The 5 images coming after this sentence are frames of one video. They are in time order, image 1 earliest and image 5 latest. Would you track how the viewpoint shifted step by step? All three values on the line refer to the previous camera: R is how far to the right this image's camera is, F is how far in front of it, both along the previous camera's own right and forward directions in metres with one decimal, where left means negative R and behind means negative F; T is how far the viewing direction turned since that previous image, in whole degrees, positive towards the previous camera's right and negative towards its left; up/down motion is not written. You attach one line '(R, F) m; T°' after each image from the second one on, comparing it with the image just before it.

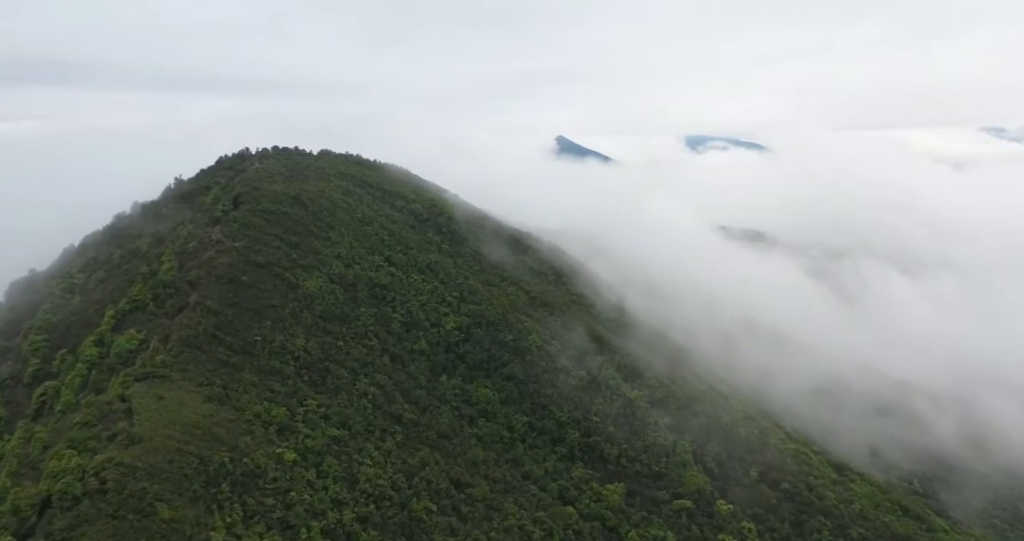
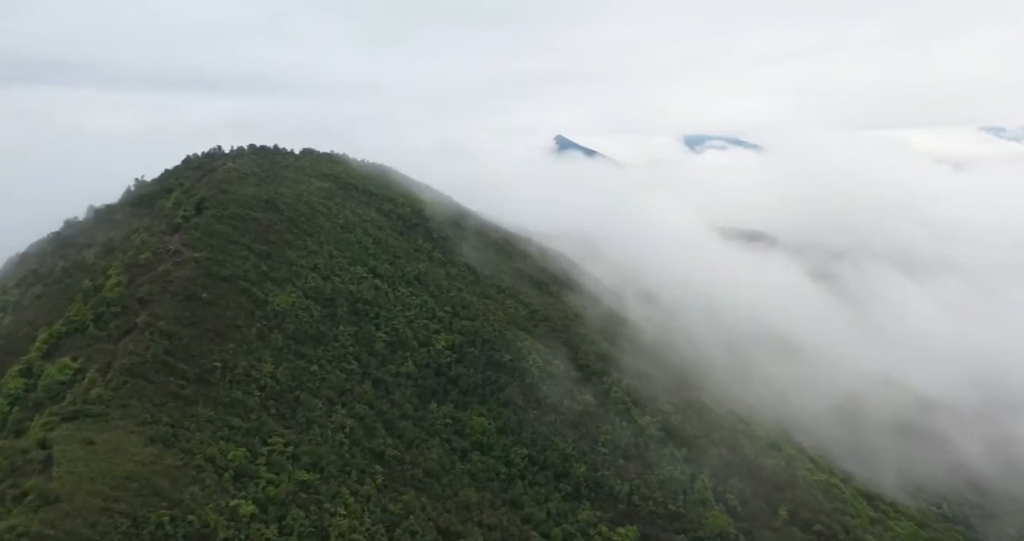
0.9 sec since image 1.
(+0.1, +5.8) m; 0°
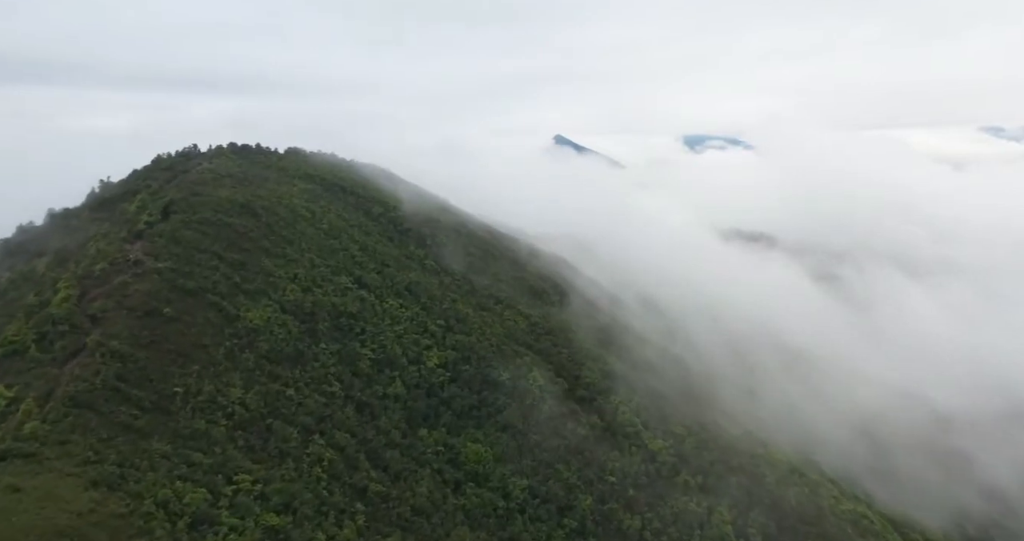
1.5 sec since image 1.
(+0.1, +4.4) m; 0°
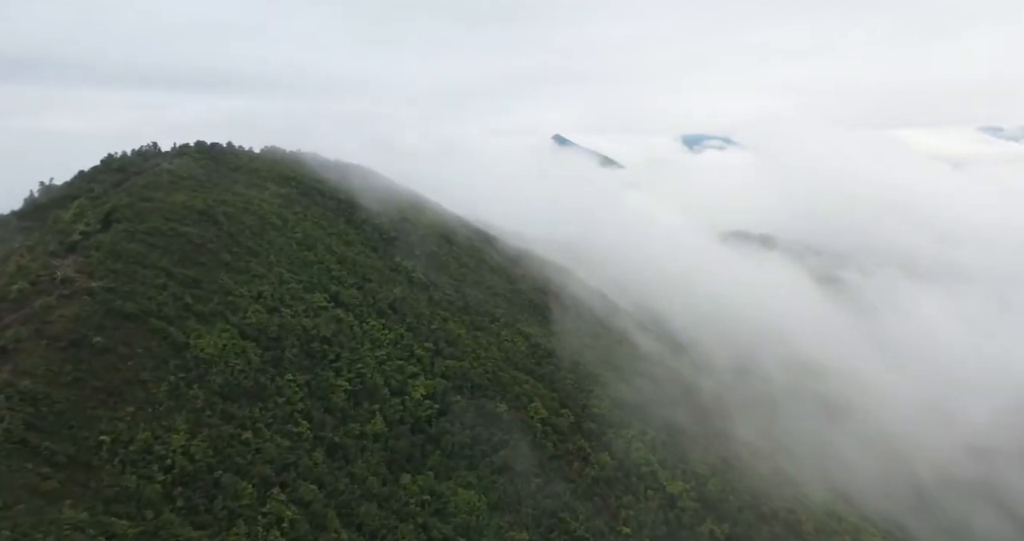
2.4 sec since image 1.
(+0.1, +6.0) m; 0°
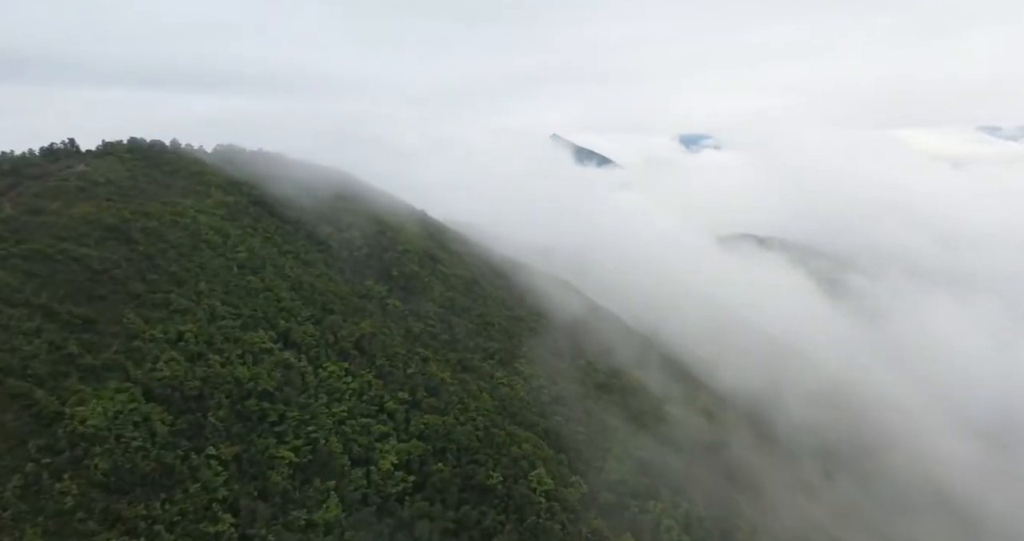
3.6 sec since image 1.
(+0.2, +9.0) m; 0°
